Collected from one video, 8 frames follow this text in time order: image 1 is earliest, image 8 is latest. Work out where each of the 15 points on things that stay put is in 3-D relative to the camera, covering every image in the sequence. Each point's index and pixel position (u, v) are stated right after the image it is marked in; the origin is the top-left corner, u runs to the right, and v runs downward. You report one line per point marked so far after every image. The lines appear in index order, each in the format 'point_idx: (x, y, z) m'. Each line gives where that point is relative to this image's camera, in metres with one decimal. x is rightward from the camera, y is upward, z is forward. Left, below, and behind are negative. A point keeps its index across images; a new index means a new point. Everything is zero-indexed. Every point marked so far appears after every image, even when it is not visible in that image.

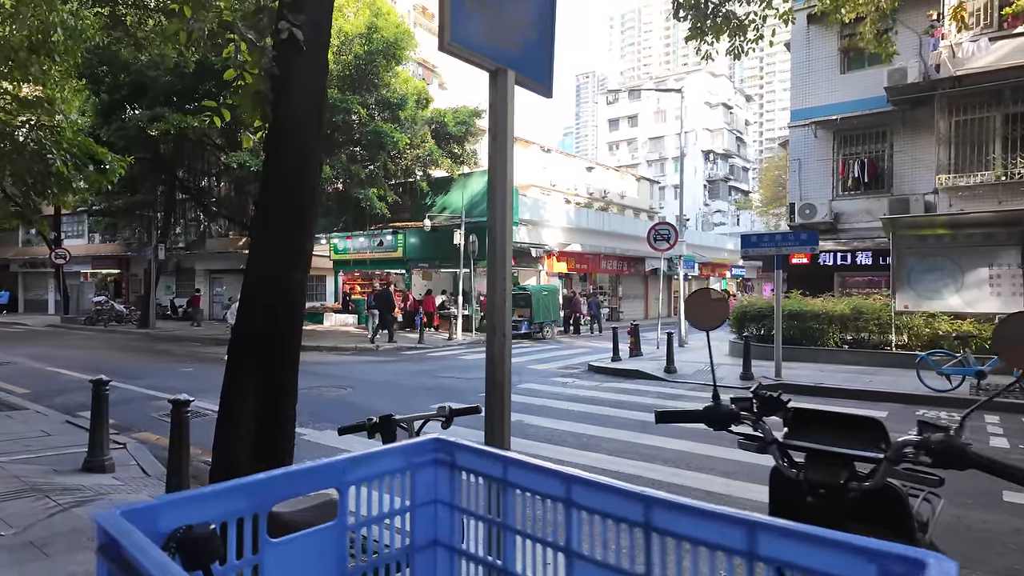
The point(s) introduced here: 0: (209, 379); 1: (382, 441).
0: (-6.0, -1.8, +11.9) m
1: (-0.5, -0.6, +2.4) m
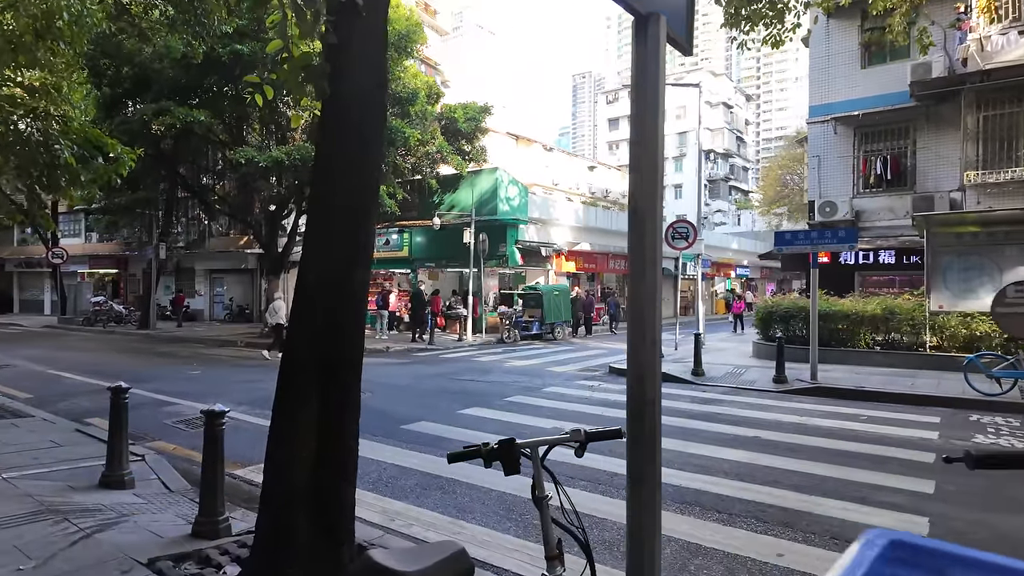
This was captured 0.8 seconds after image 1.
0: (-5.6, -1.8, +11.4) m
1: (0.0, -0.6, +2.0) m
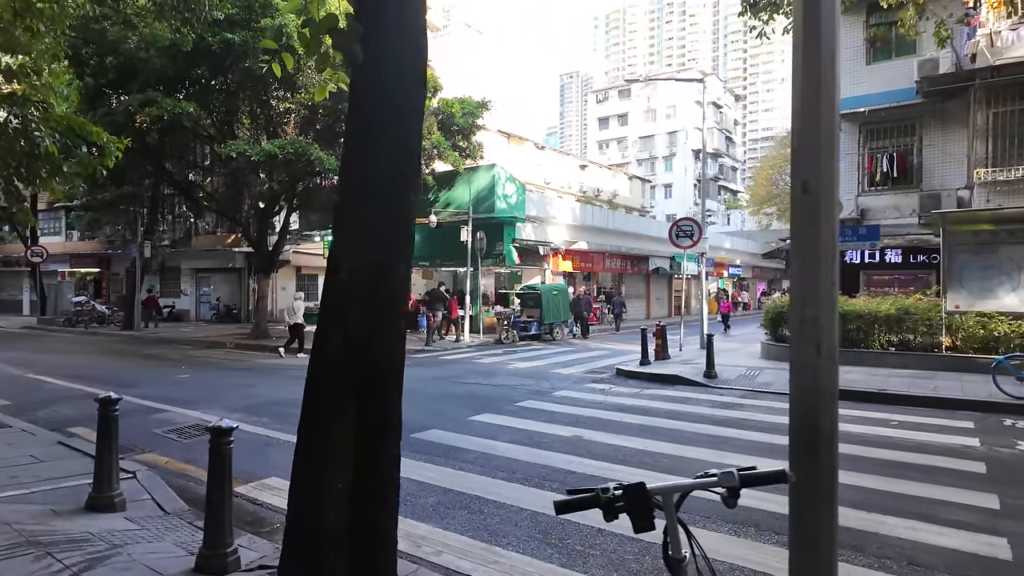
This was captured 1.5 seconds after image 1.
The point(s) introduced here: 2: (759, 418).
0: (-5.4, -1.8, +10.8) m
1: (+0.3, -0.6, +1.5) m
2: (+3.4, -1.8, +8.3) m
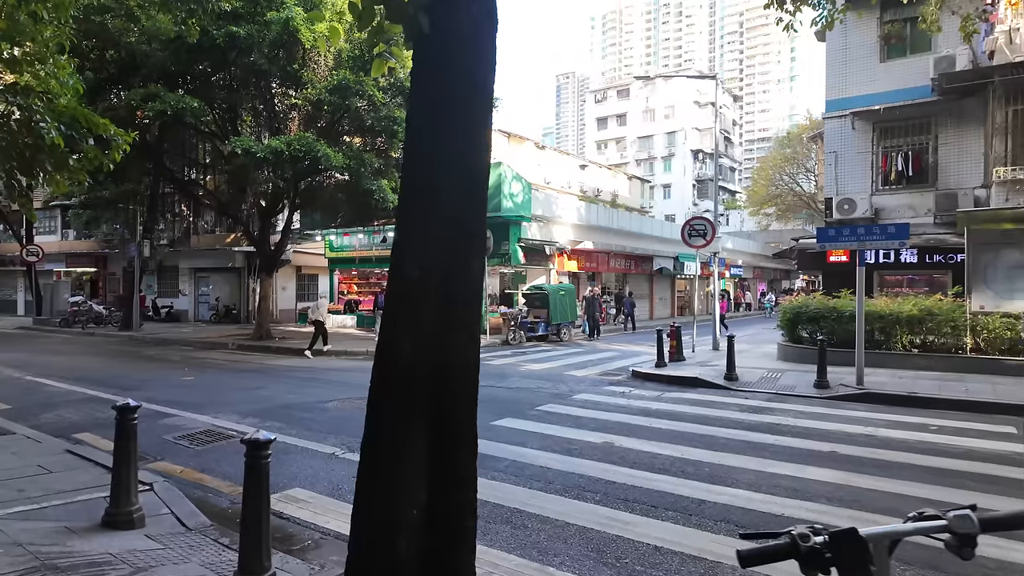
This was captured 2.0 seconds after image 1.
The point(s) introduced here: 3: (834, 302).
0: (-5.1, -1.8, +10.4) m
1: (+0.7, -0.6, +1.2) m
2: (+3.8, -1.8, +8.0) m
3: (+6.9, -0.3, +12.8) m
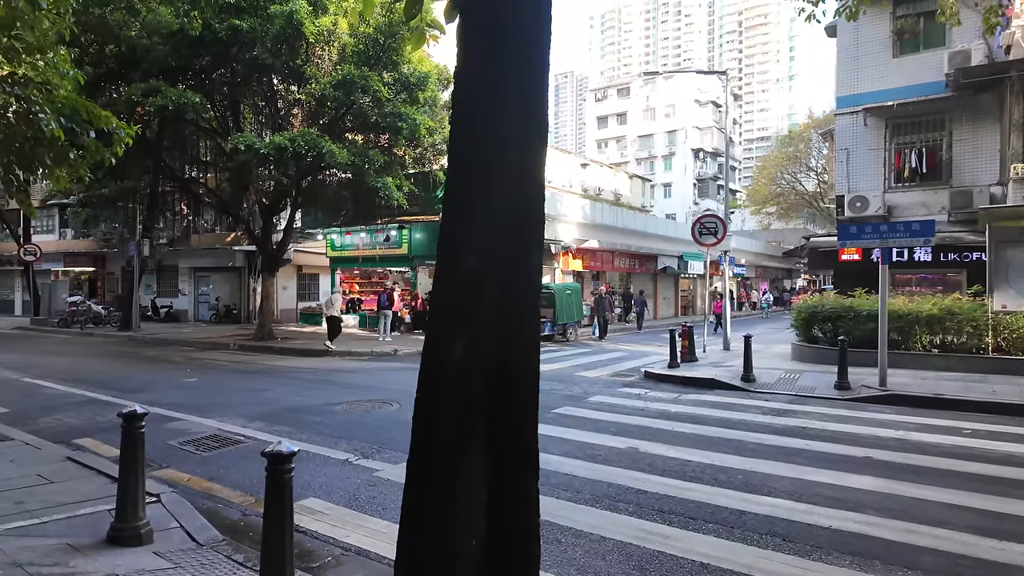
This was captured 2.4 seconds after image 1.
0: (-4.9, -1.8, +10.2) m
1: (+0.9, -0.6, +0.9) m
2: (+4.0, -1.8, +7.7) m
3: (+7.1, -0.3, +12.5) m
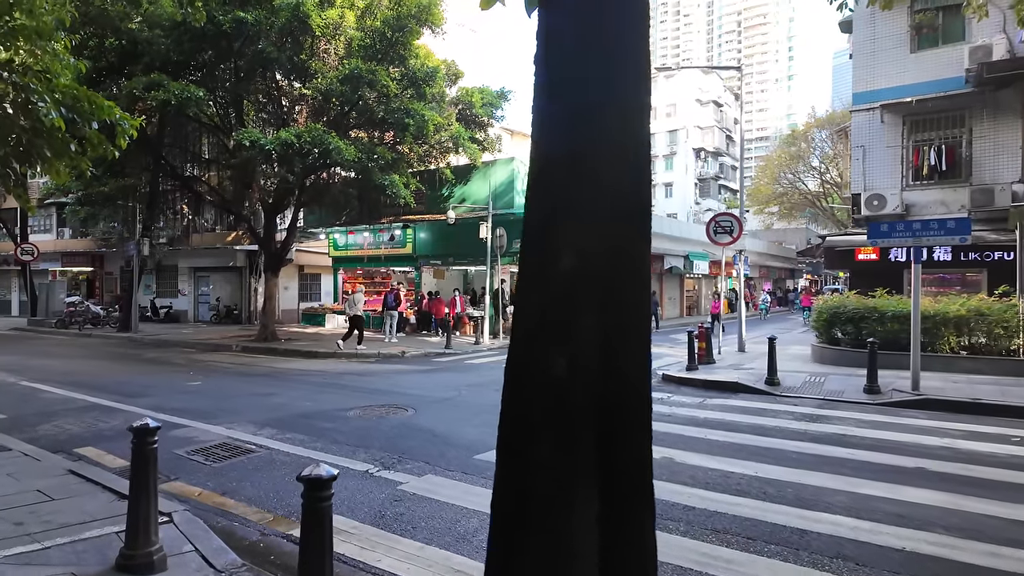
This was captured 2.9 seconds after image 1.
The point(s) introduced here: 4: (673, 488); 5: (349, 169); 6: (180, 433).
0: (-4.6, -1.8, +9.8) m
1: (+1.2, -0.6, +0.6) m
2: (+4.3, -1.8, +7.4) m
3: (+7.4, -0.3, +12.1) m
4: (+1.4, -1.8, +5.3) m
5: (-4.3, +3.1, +15.6) m
6: (-4.1, -1.8, +7.3) m
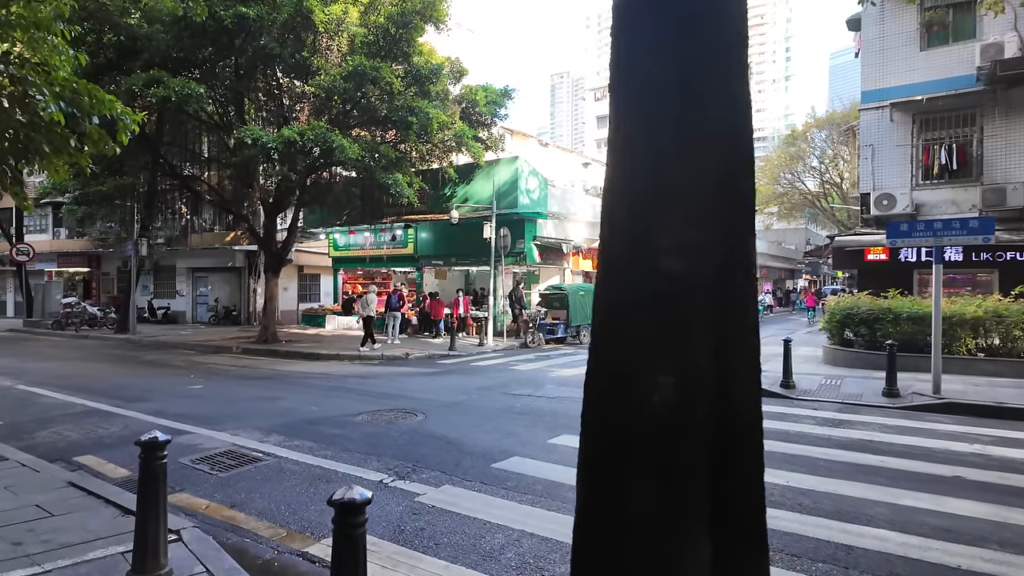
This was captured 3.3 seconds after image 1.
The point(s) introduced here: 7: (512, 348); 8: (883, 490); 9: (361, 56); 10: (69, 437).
0: (-4.5, -1.8, +9.5) m
1: (+1.5, -0.6, +0.3) m
2: (+4.5, -1.8, +7.2) m
3: (+7.5, -0.3, +11.9) m
4: (+1.6, -1.8, +5.1) m
5: (-4.1, +3.1, +15.3) m
6: (-3.9, -1.8, +7.1) m
7: (0.0, -1.8, +17.9) m
8: (+3.3, -1.8, +5.3) m
9: (-3.7, +5.6, +14.5) m
10: (-5.4, -1.8, +7.2) m
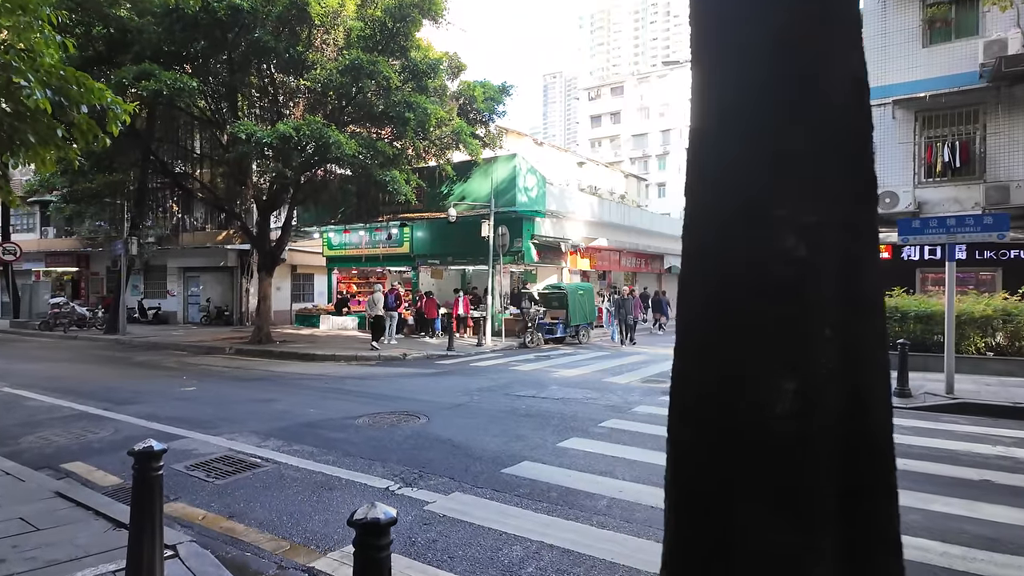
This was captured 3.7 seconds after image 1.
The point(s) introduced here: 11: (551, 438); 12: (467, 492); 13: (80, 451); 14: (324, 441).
0: (-4.4, -1.8, +9.2) m
1: (+1.6, -0.6, +0.1) m
2: (+4.6, -1.8, +7.0) m
3: (+7.6, -0.3, +11.8) m
4: (+1.7, -1.8, +4.8) m
5: (-4.1, +3.1, +15.0) m
6: (-3.8, -1.8, +6.8) m
7: (-0.1, -1.8, +17.7) m
8: (+3.4, -1.8, +5.1) m
9: (-3.7, +5.7, +14.2) m
10: (-5.3, -1.8, +6.9) m
11: (+0.5, -1.8, +7.0) m
12: (-0.4, -1.8, +5.2) m
13: (-4.8, -1.8, +6.6) m
14: (-2.2, -1.8, +6.9) m
